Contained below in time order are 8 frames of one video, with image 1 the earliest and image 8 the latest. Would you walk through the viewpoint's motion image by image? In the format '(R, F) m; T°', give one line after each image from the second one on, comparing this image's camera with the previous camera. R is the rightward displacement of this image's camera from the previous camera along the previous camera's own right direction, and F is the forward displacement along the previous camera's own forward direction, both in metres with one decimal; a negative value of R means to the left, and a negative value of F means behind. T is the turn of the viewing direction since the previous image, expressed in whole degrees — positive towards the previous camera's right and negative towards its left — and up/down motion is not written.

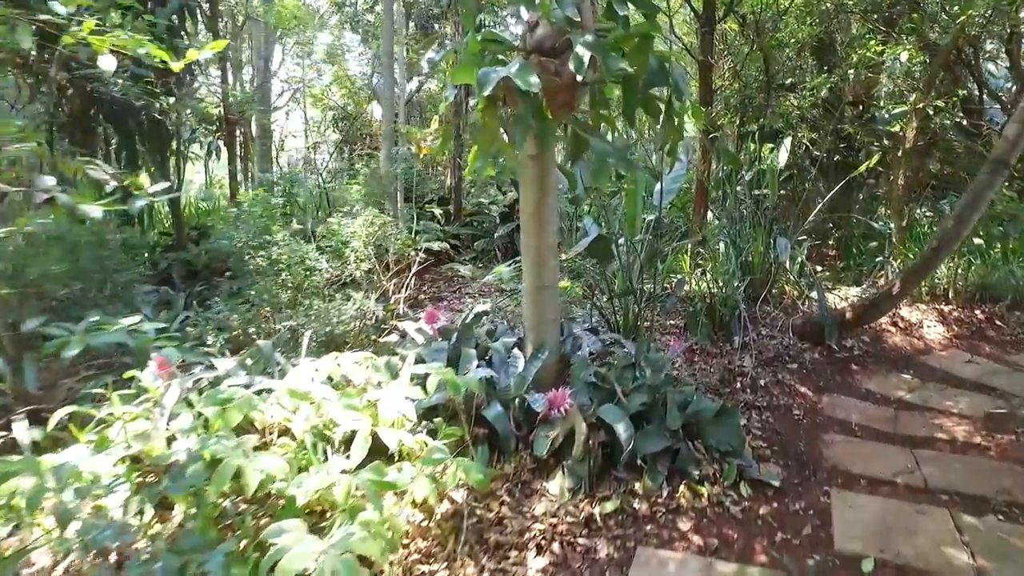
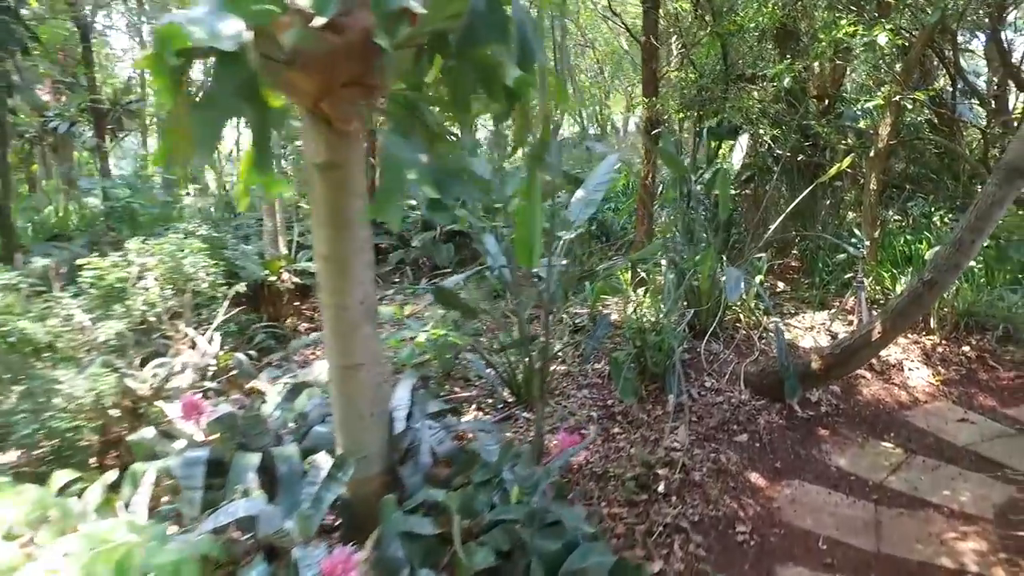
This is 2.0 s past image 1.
(+0.4, +0.7) m; +2°
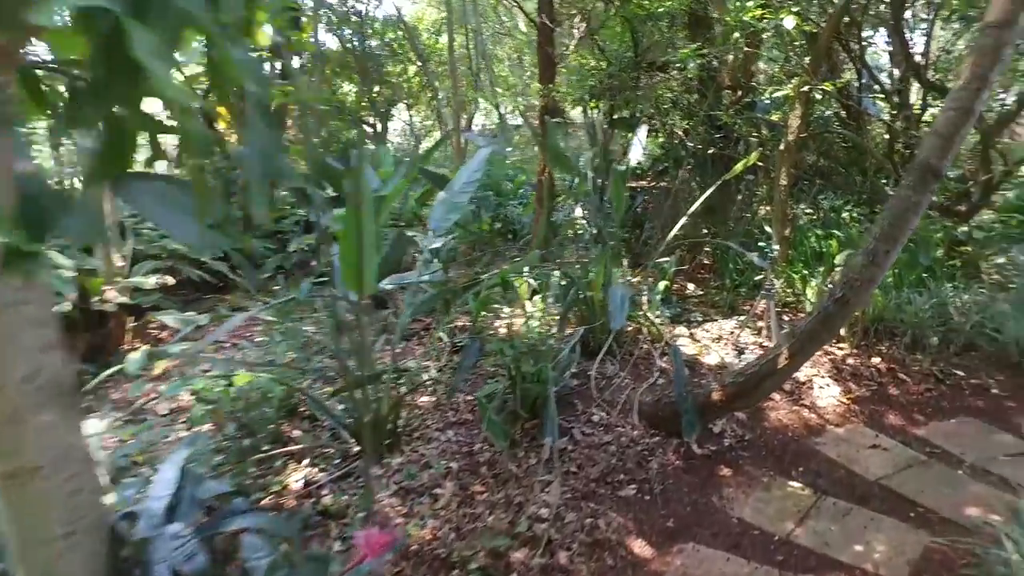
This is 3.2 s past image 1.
(+0.2, +0.4) m; +6°
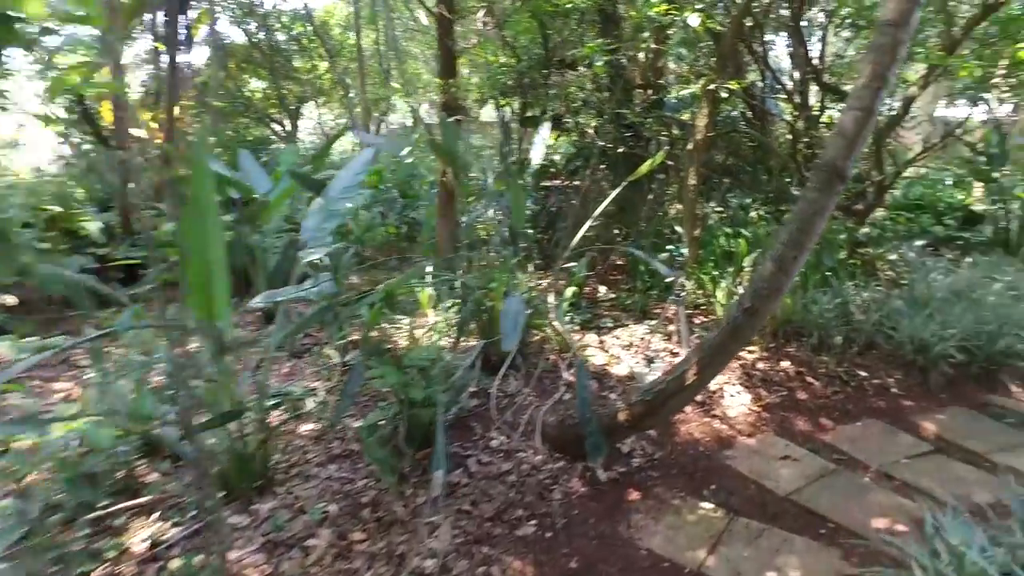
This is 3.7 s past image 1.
(+0.1, +0.2) m; +6°
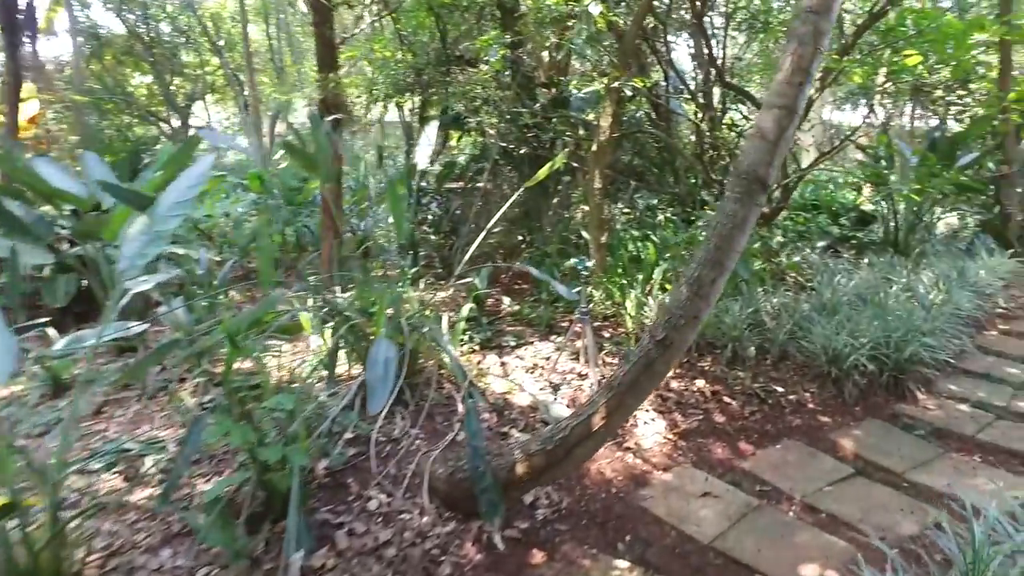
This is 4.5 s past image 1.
(+0.1, +0.3) m; +7°
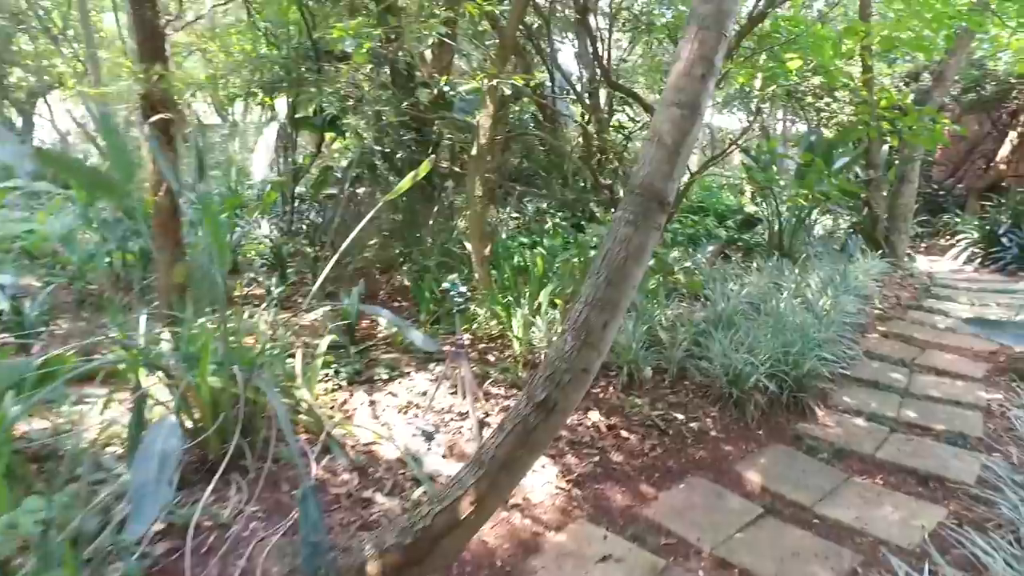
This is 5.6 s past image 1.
(+0.1, +0.3) m; +9°
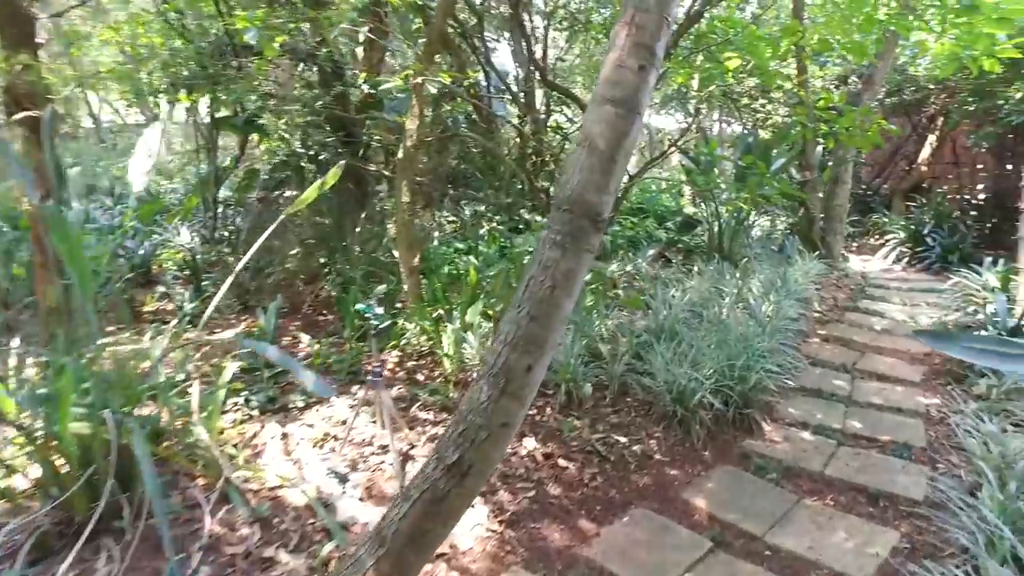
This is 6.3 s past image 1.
(+0.1, +0.2) m; +5°
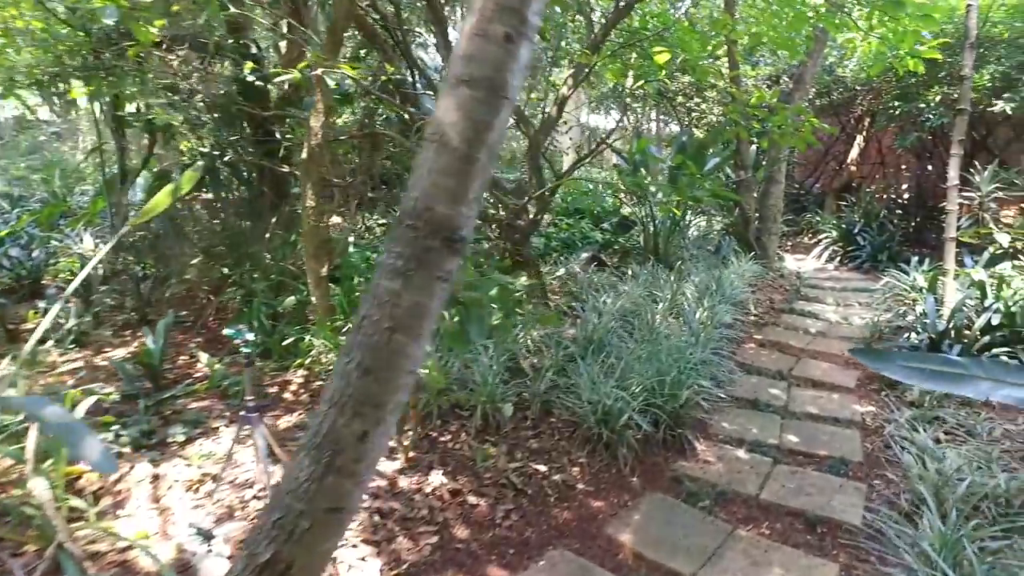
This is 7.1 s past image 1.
(+0.1, +0.2) m; +4°
